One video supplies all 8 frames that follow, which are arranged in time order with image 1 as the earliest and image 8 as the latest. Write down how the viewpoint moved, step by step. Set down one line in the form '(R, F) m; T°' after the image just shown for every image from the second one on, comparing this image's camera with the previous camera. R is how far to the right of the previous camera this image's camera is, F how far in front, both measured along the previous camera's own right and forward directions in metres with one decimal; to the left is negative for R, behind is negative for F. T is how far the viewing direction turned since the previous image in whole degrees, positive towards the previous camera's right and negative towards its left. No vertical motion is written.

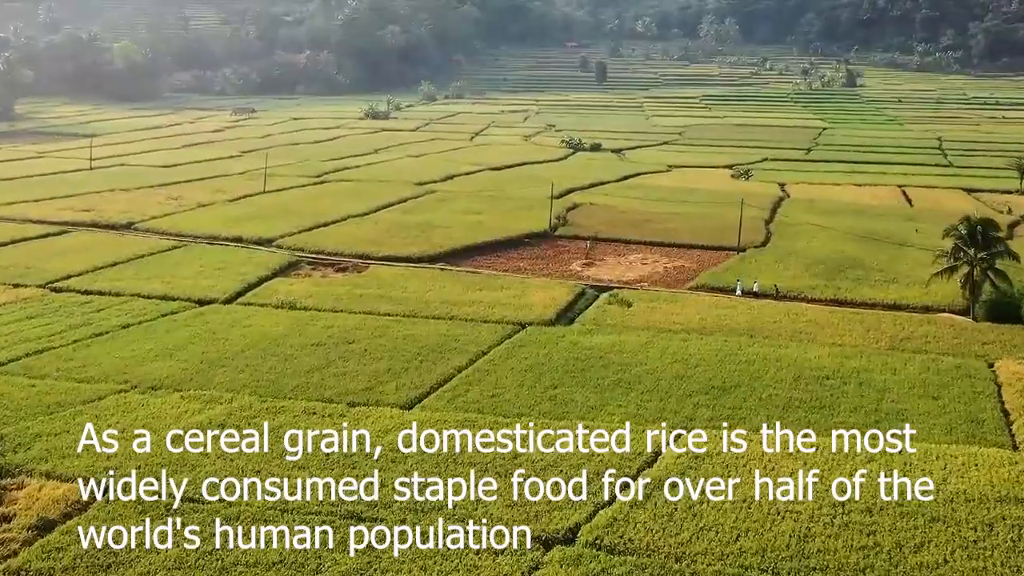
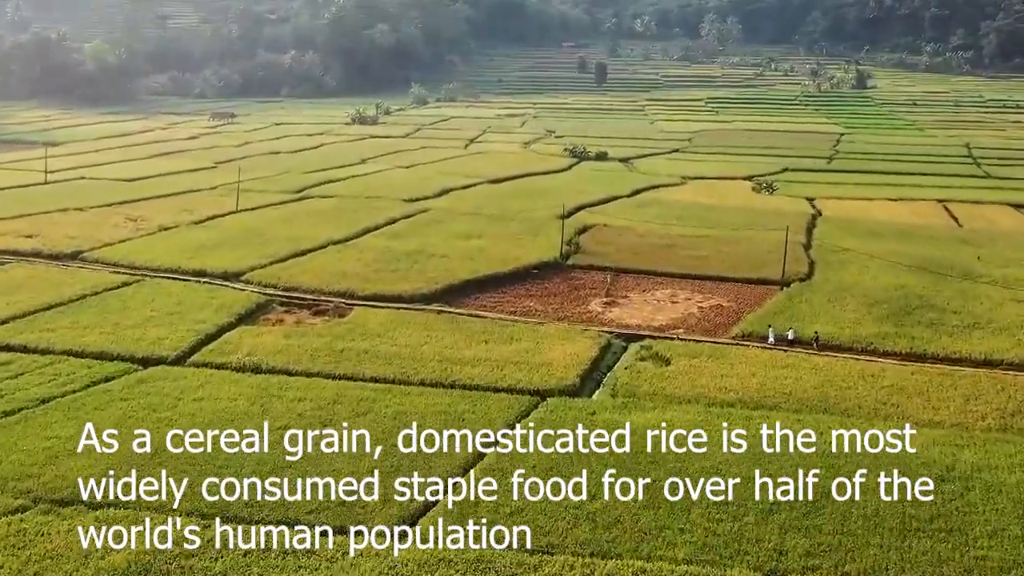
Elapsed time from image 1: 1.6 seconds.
(-0.4, +4.9) m; 0°
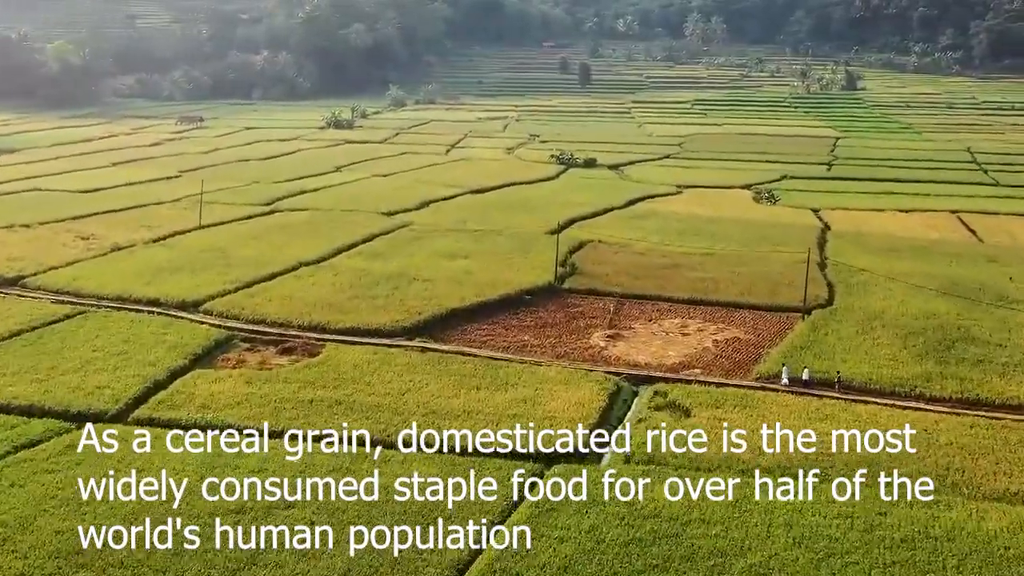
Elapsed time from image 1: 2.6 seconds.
(-0.3, +3.1) m; +1°
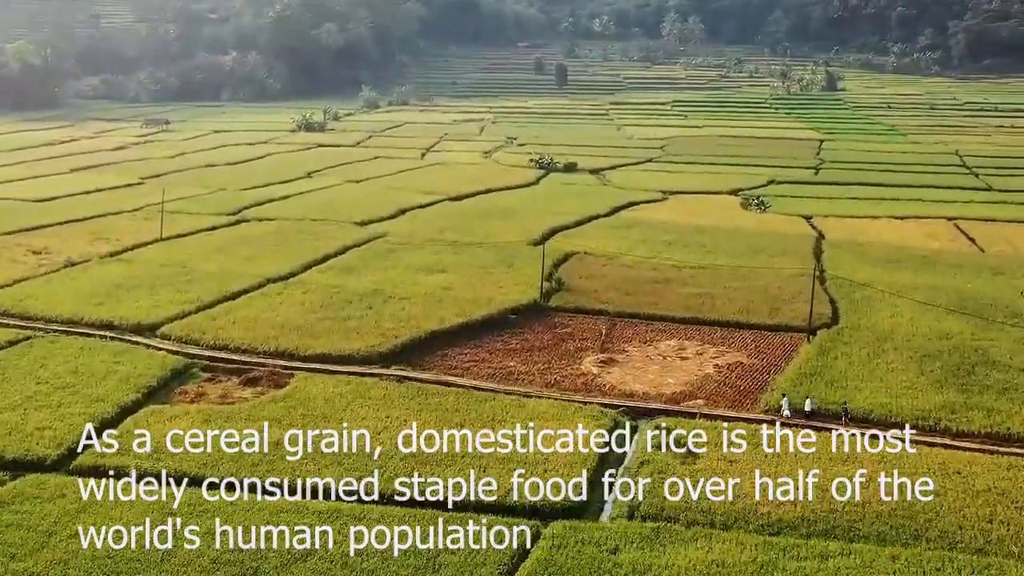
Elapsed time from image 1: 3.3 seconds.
(-0.2, +2.0) m; +1°
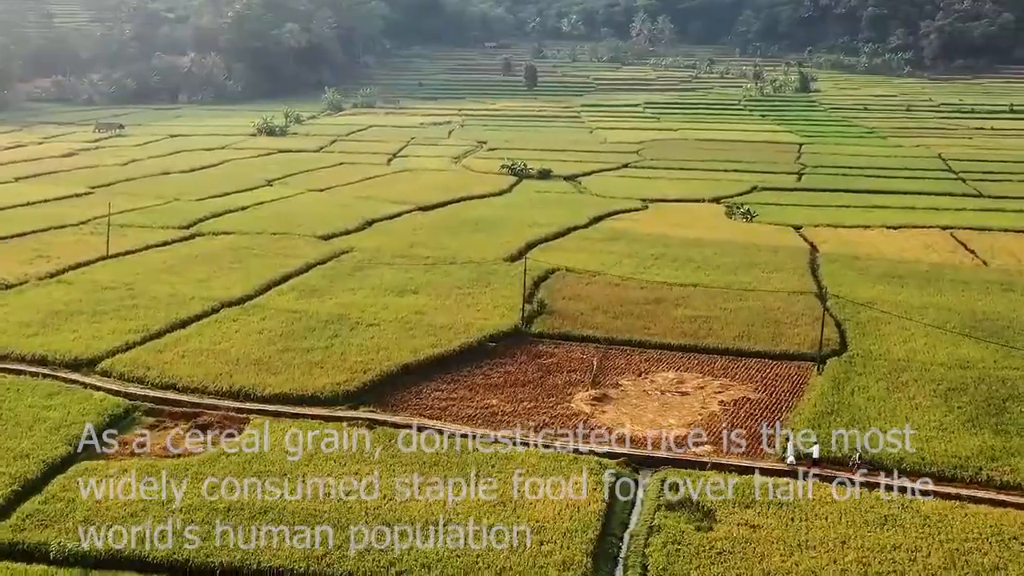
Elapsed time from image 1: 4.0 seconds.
(-0.3, +2.4) m; +2°
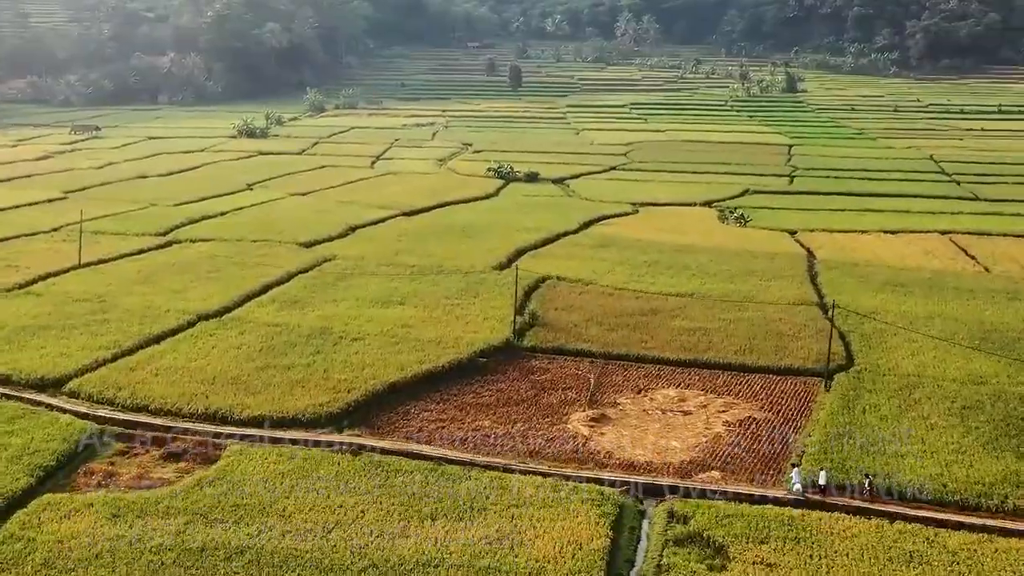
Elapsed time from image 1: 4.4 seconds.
(-0.2, +1.2) m; +1°
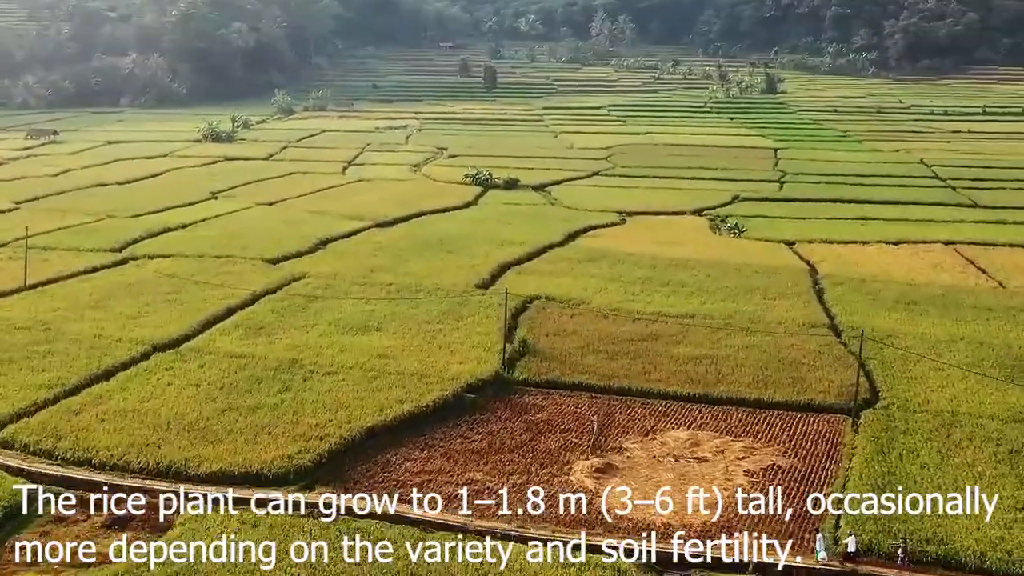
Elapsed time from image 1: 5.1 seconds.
(-0.3, +2.4) m; +1°
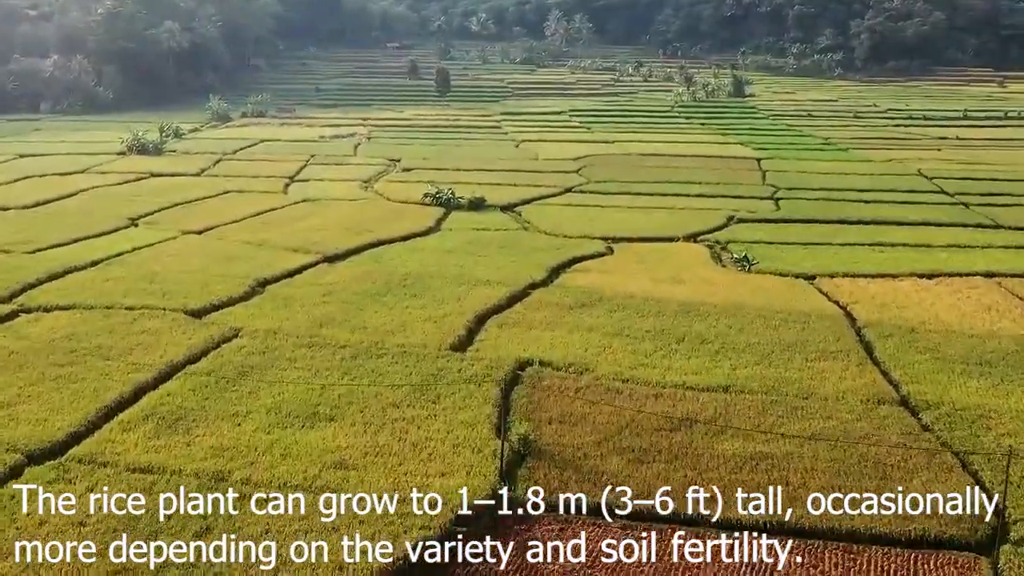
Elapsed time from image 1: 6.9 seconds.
(-0.8, +5.8) m; +3°
